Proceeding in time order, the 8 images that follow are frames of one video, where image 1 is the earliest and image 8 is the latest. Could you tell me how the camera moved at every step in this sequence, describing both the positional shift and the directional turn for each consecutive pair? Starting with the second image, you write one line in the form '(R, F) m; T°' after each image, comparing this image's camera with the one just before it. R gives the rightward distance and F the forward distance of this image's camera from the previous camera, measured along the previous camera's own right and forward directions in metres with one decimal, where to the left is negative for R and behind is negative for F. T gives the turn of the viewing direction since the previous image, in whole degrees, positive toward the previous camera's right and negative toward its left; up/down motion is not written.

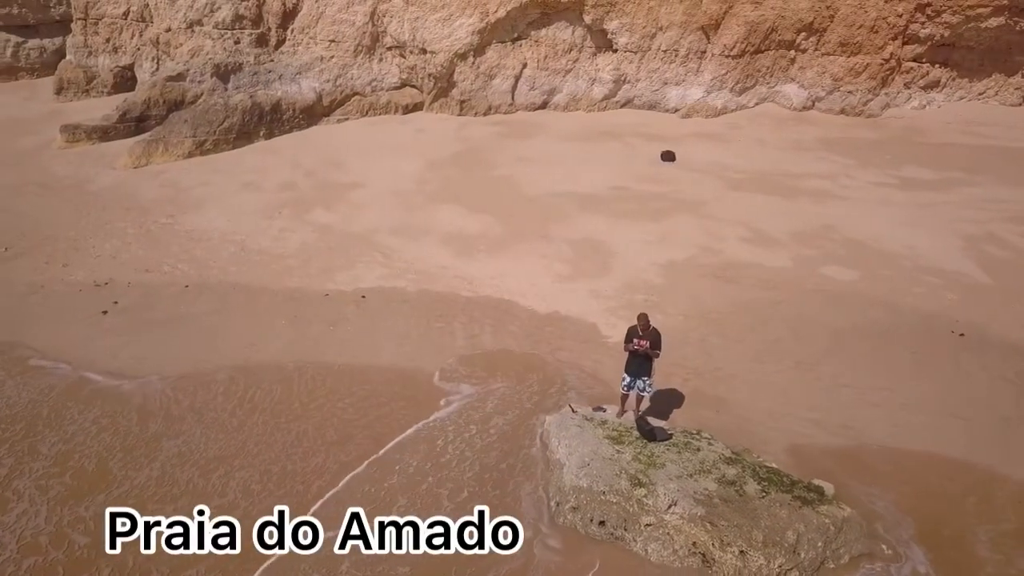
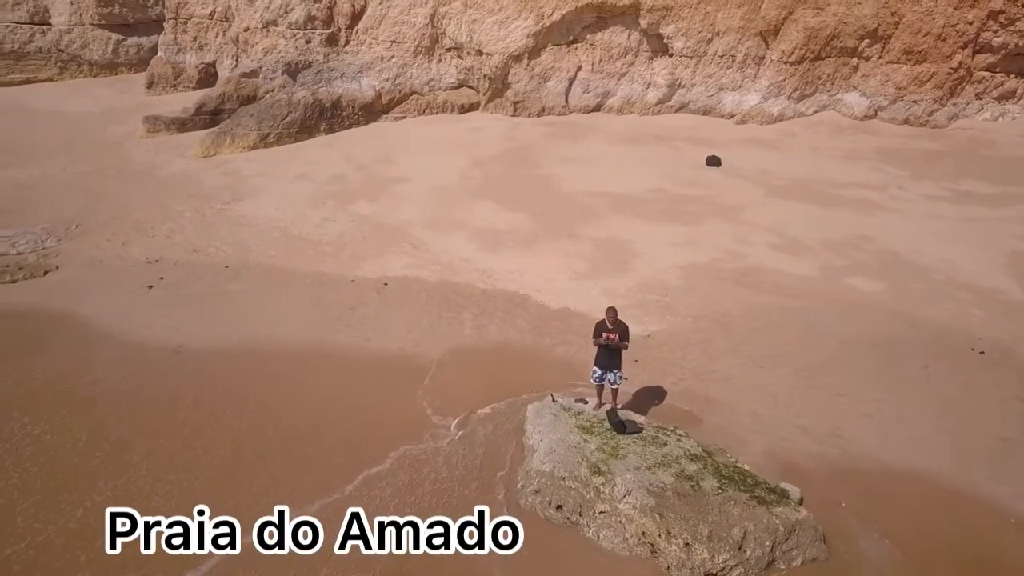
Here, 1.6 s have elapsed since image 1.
(+0.7, -0.2) m; -7°
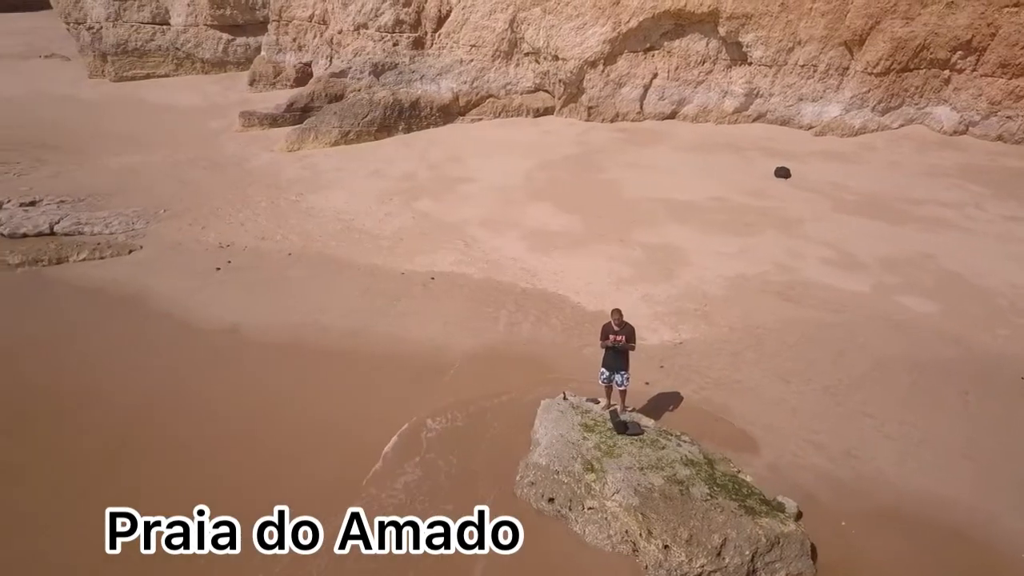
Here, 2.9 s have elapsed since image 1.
(+0.6, -0.2) m; -7°
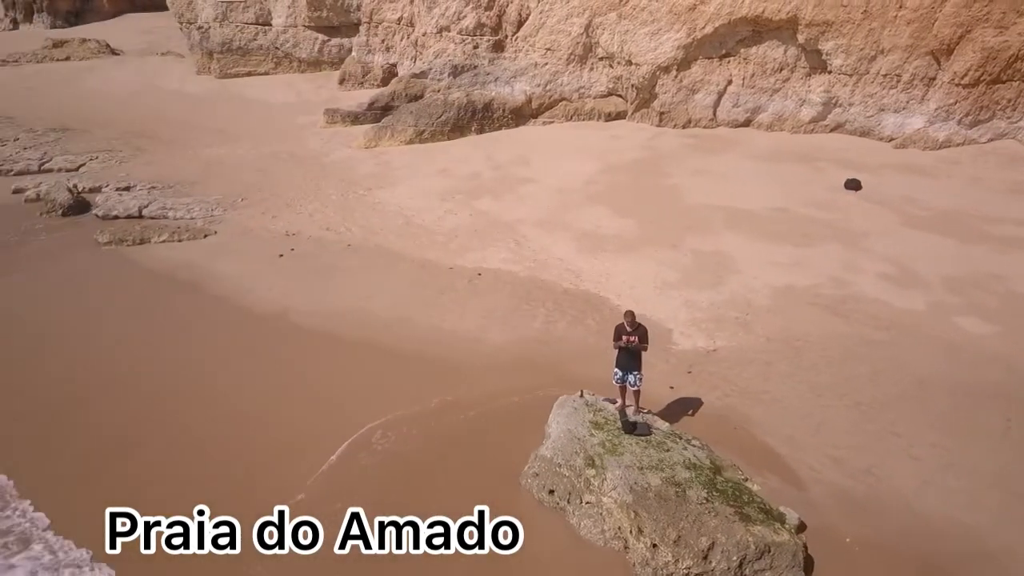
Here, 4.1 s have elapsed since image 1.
(+0.6, -0.1) m; -7°
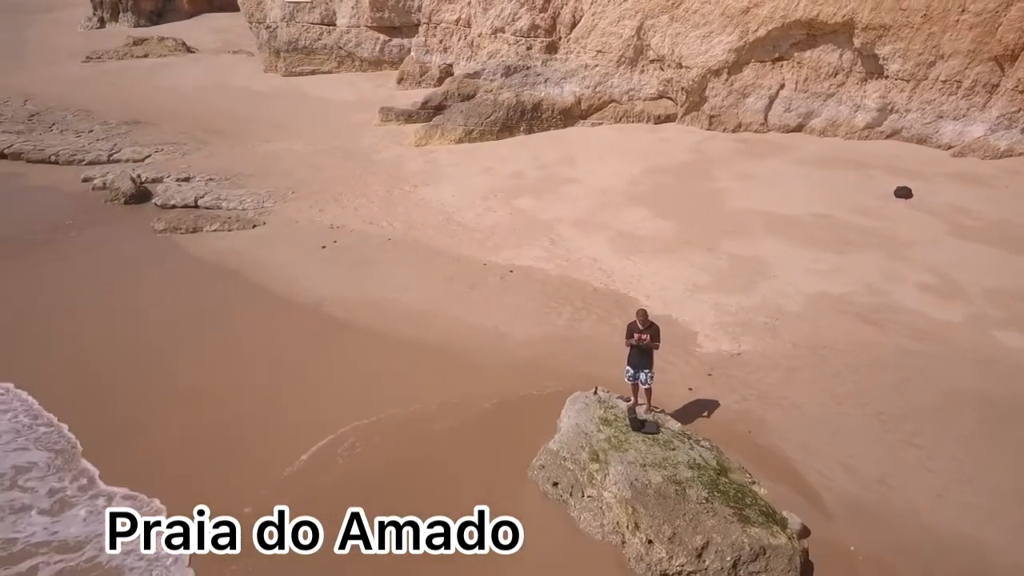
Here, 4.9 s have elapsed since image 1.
(+0.4, -0.1) m; -5°
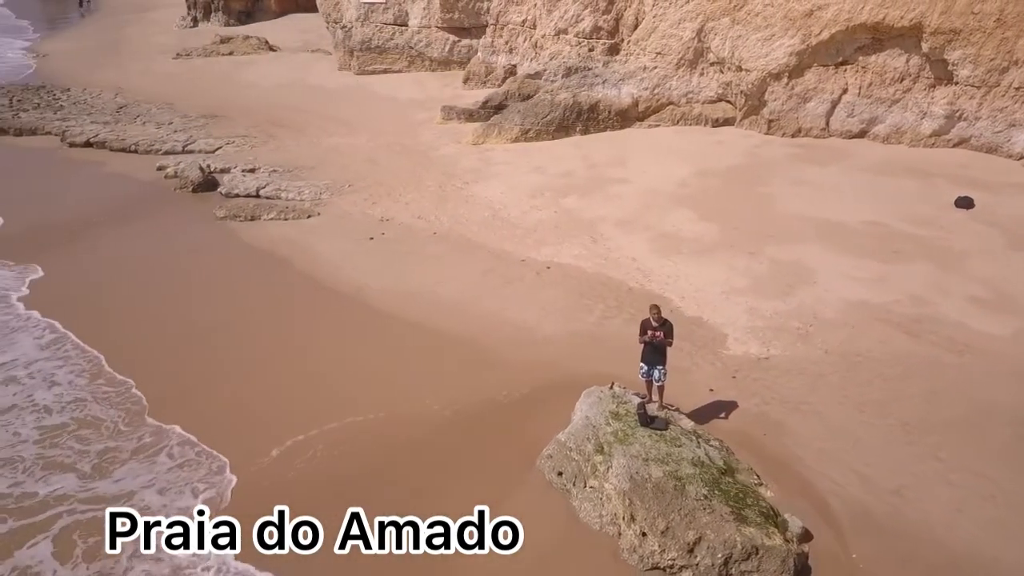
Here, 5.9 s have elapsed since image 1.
(+0.4, -0.1) m; -5°
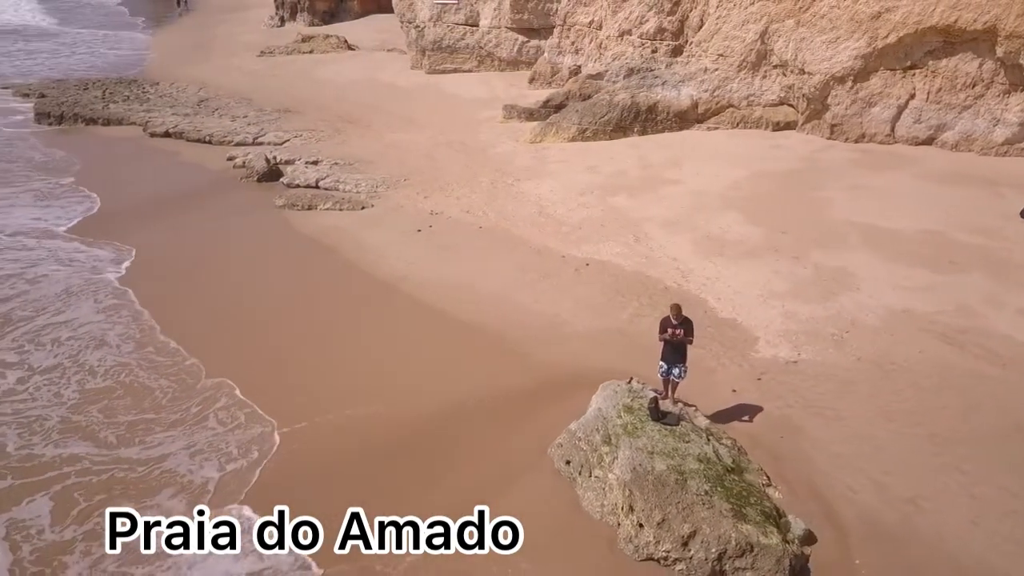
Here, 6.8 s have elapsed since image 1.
(+0.4, -0.1) m; -5°
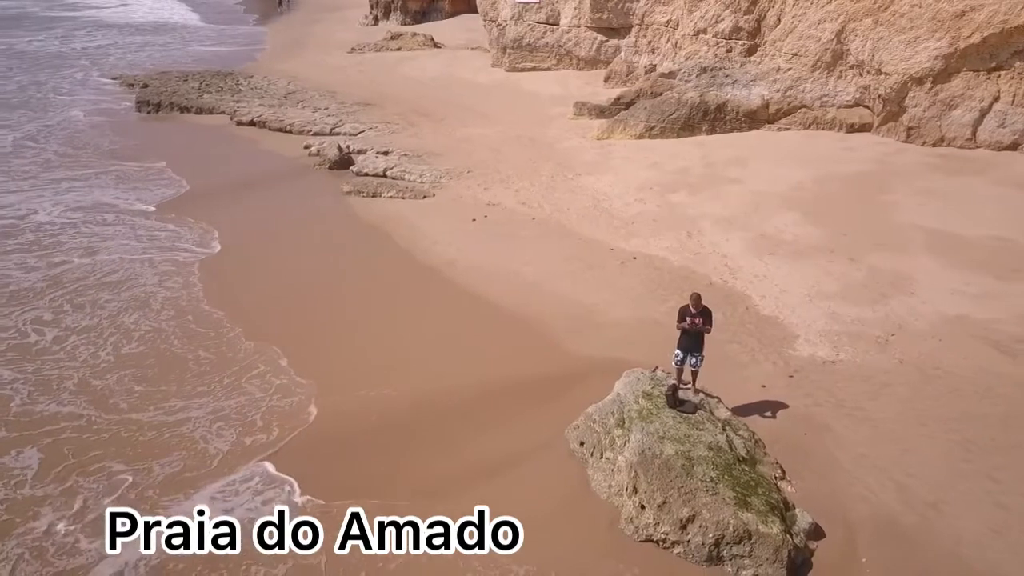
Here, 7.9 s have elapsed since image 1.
(+0.4, -0.1) m; -6°
